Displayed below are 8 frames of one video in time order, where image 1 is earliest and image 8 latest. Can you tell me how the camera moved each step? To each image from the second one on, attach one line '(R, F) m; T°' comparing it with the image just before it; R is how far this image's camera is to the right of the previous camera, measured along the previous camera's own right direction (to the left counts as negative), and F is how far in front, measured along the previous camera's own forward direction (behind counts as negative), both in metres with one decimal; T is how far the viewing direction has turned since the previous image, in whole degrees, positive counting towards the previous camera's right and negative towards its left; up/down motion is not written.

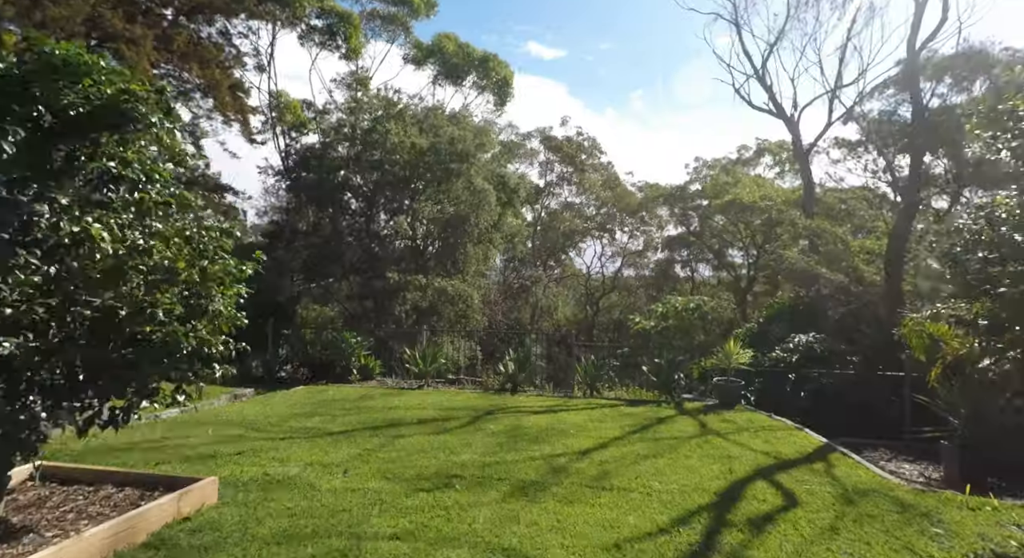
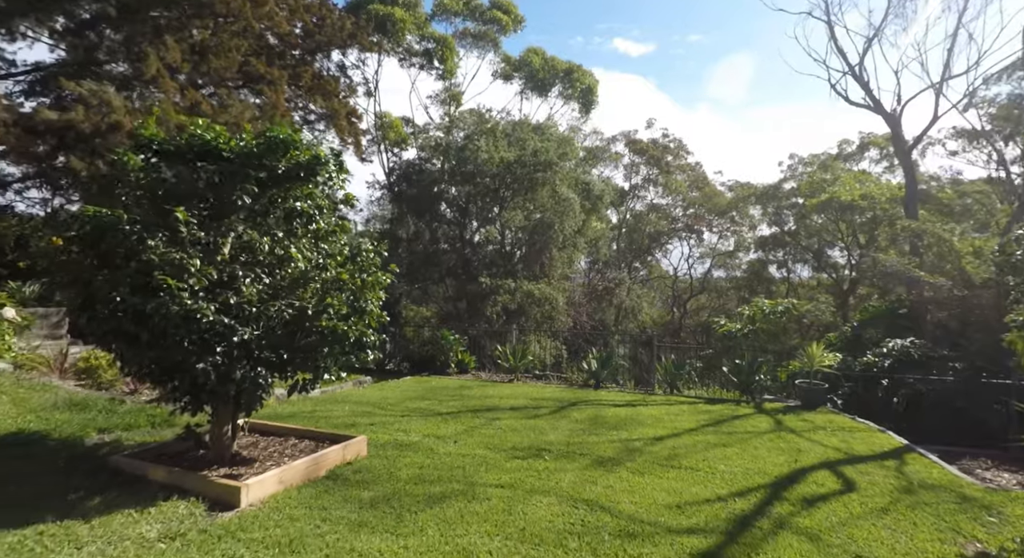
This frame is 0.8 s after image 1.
(0.0, -0.9) m; -9°
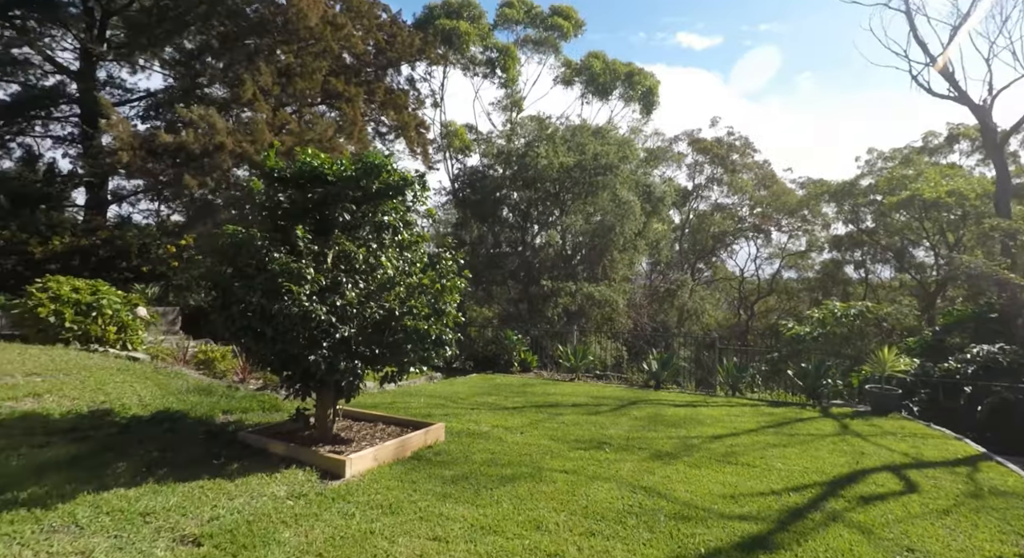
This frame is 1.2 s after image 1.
(0.0, -0.5) m; -6°
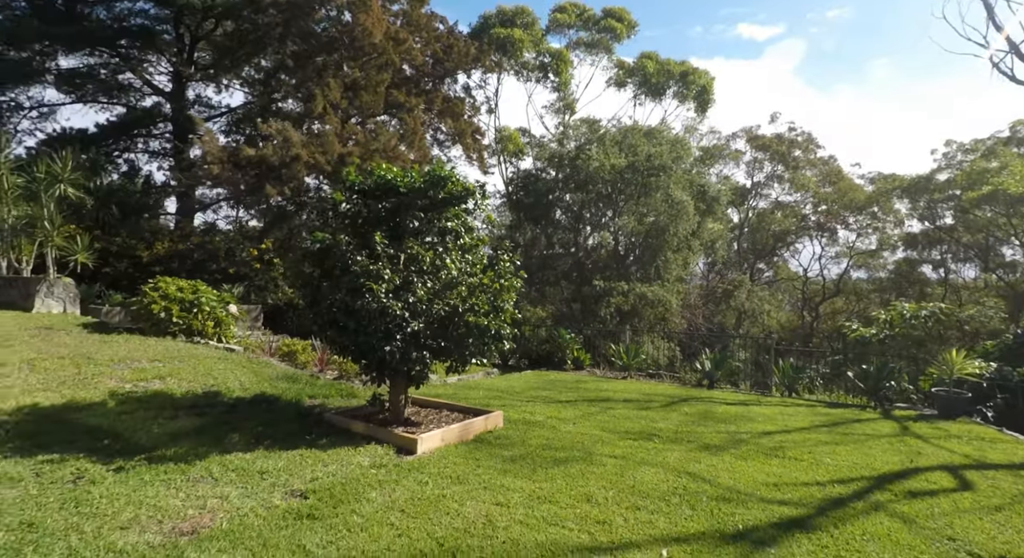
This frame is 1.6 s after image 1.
(0.0, -0.4) m; -5°
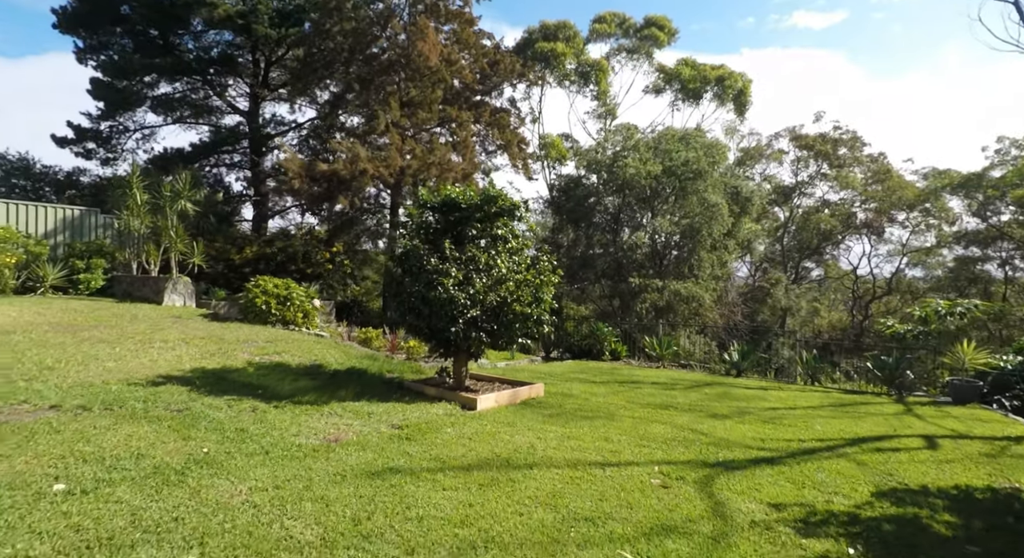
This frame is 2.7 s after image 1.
(+0.1, -1.3) m; -5°
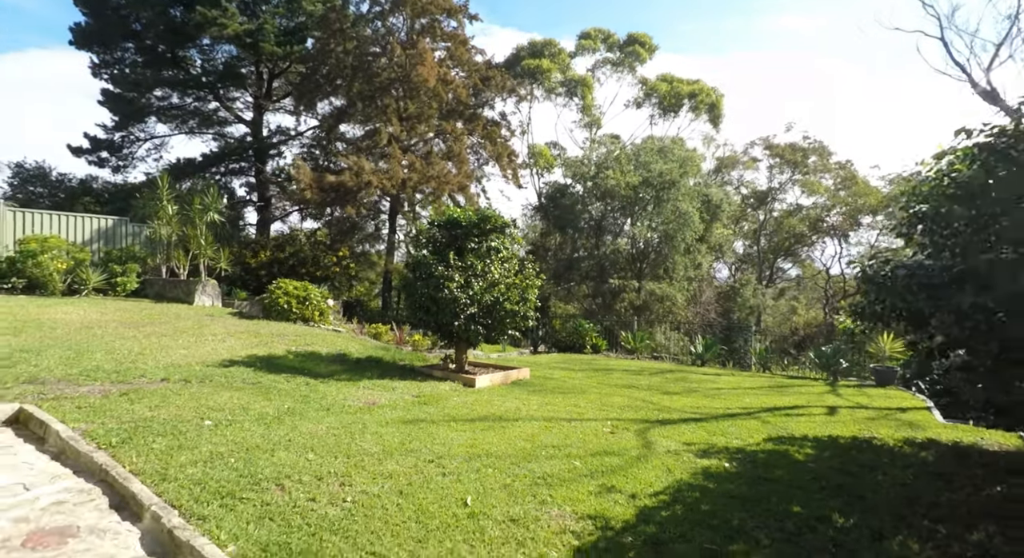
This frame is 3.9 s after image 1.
(0.0, -1.5) m; +1°
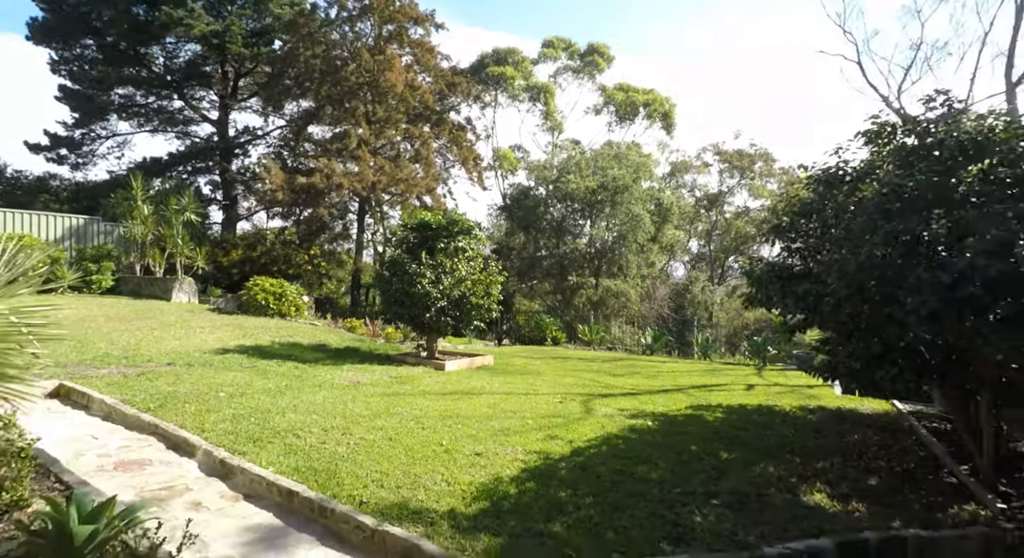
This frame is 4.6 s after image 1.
(0.0, -1.0) m; +3°
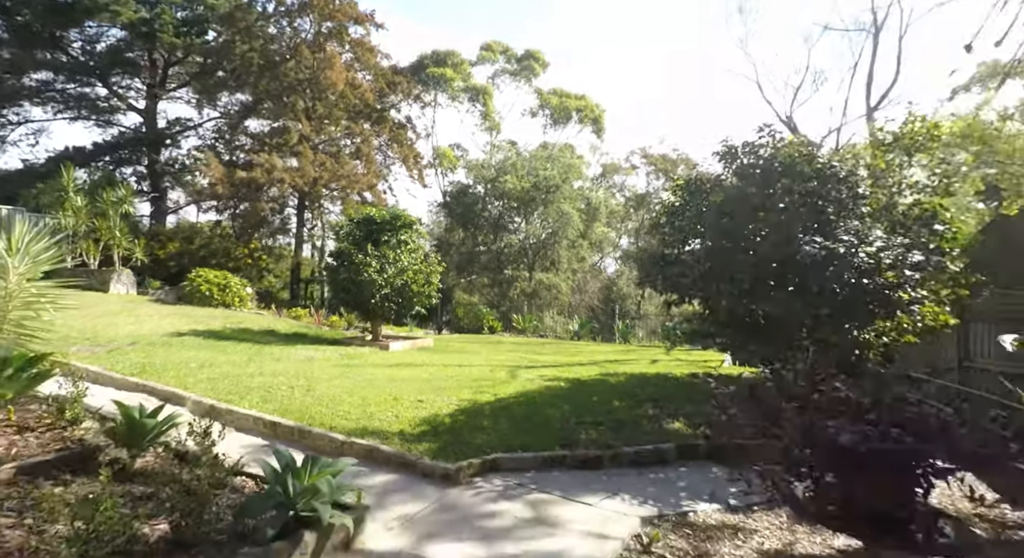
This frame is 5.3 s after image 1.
(0.0, -1.0) m; +6°
